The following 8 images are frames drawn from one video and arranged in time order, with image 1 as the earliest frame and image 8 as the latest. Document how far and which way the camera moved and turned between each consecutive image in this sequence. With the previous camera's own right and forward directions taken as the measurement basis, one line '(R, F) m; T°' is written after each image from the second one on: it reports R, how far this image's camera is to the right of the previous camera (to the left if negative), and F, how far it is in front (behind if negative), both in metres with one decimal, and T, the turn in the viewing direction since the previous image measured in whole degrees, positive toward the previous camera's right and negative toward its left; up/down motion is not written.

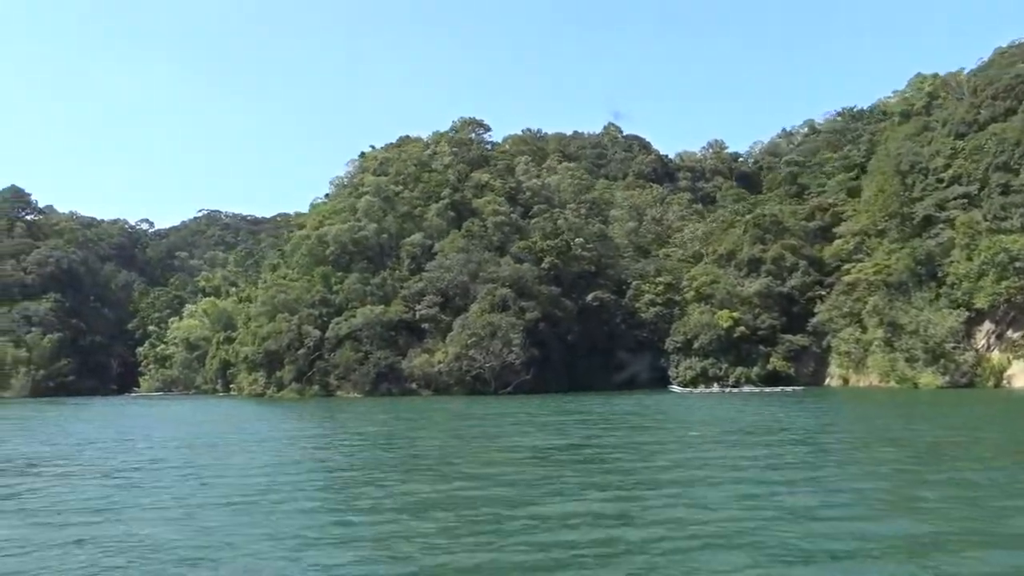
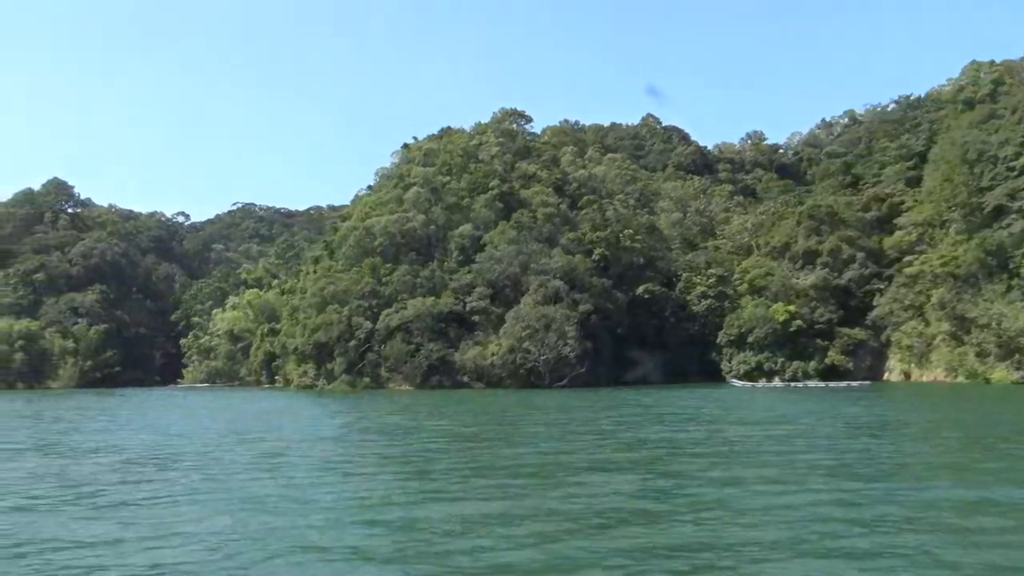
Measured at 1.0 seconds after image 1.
(-1.7, +0.8) m; -2°
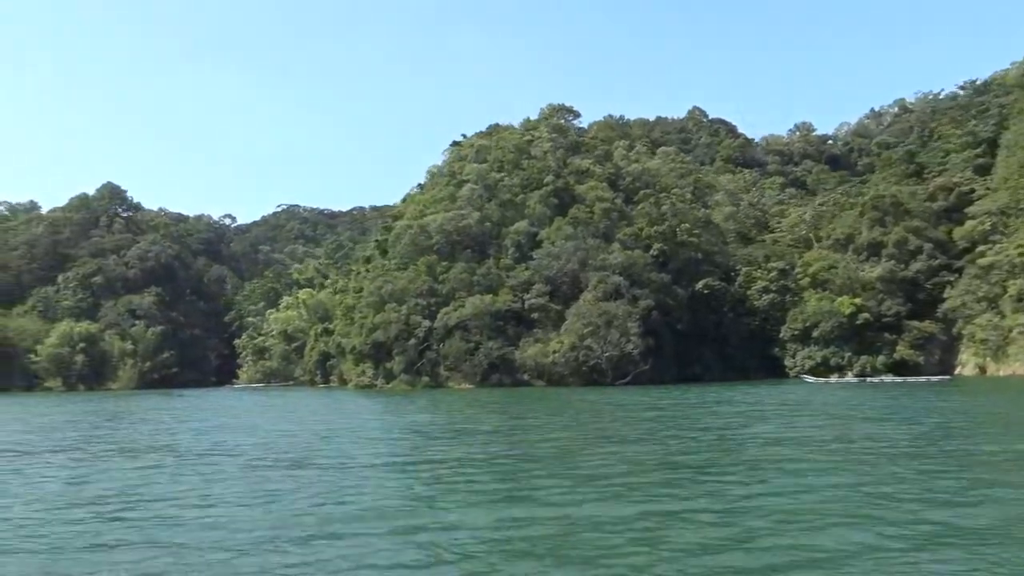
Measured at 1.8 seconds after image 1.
(-1.4, +0.6) m; -3°
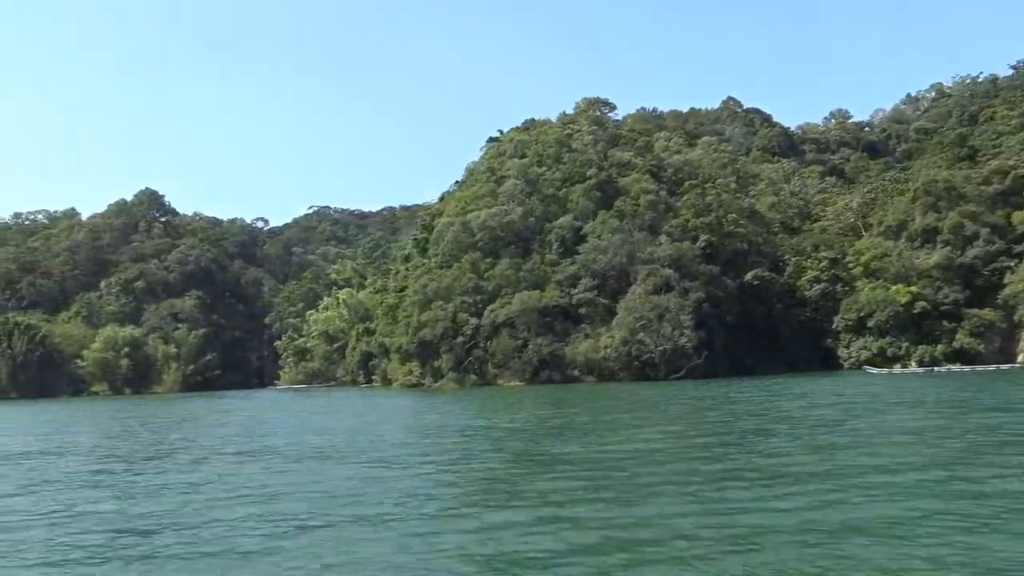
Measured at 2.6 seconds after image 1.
(-1.3, +0.7) m; -2°
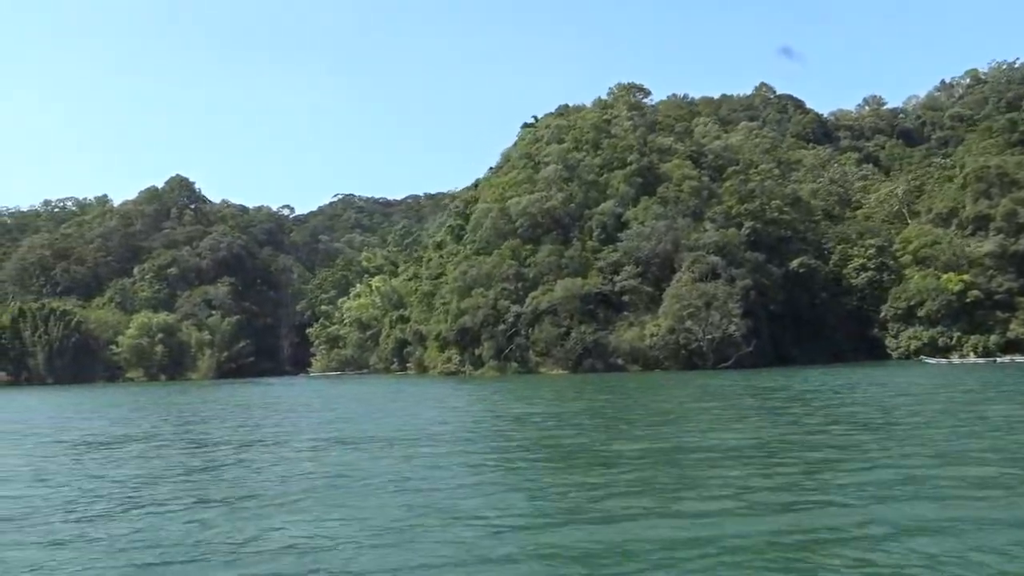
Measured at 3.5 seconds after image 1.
(-1.5, +0.8) m; -1°
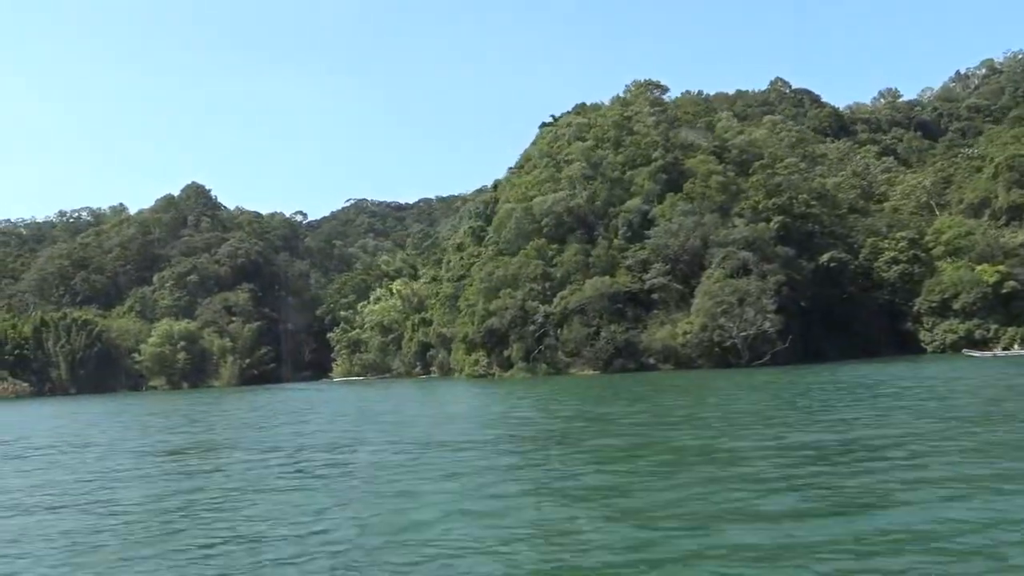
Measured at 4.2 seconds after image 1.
(-1.2, +0.6) m; -1°
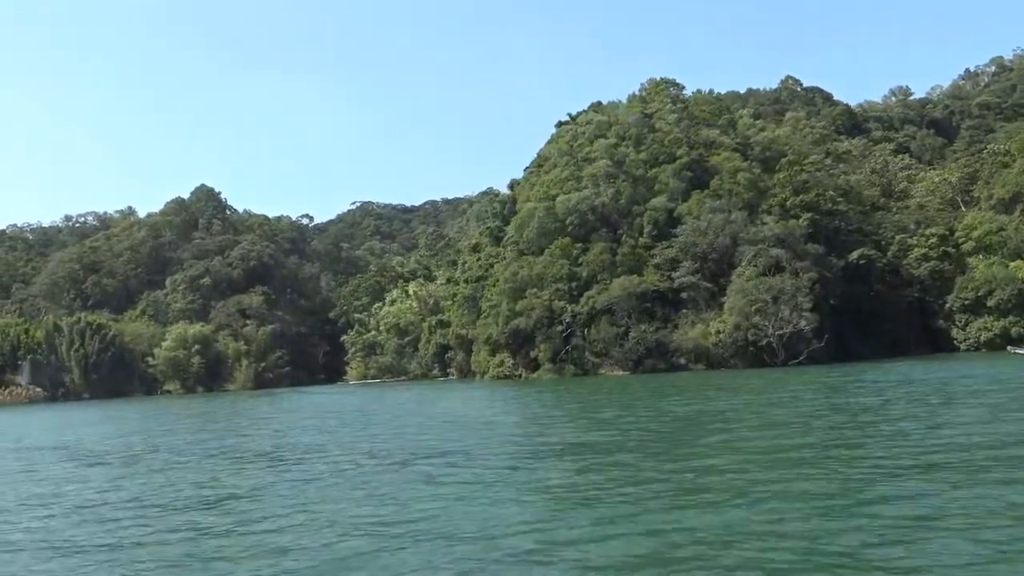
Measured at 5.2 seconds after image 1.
(-1.6, +1.0) m; 0°
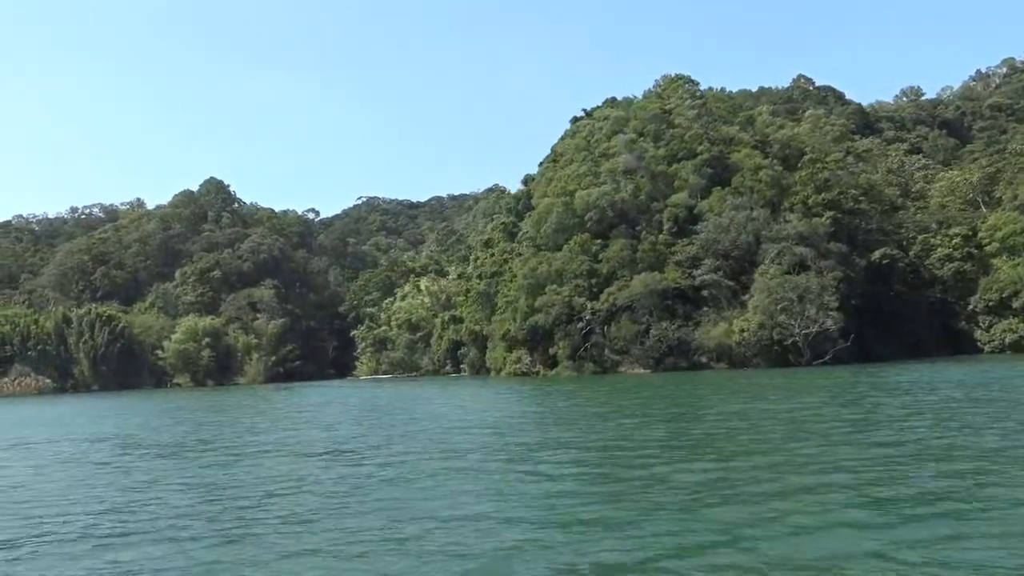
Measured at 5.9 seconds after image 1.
(-1.2, +0.6) m; 0°
